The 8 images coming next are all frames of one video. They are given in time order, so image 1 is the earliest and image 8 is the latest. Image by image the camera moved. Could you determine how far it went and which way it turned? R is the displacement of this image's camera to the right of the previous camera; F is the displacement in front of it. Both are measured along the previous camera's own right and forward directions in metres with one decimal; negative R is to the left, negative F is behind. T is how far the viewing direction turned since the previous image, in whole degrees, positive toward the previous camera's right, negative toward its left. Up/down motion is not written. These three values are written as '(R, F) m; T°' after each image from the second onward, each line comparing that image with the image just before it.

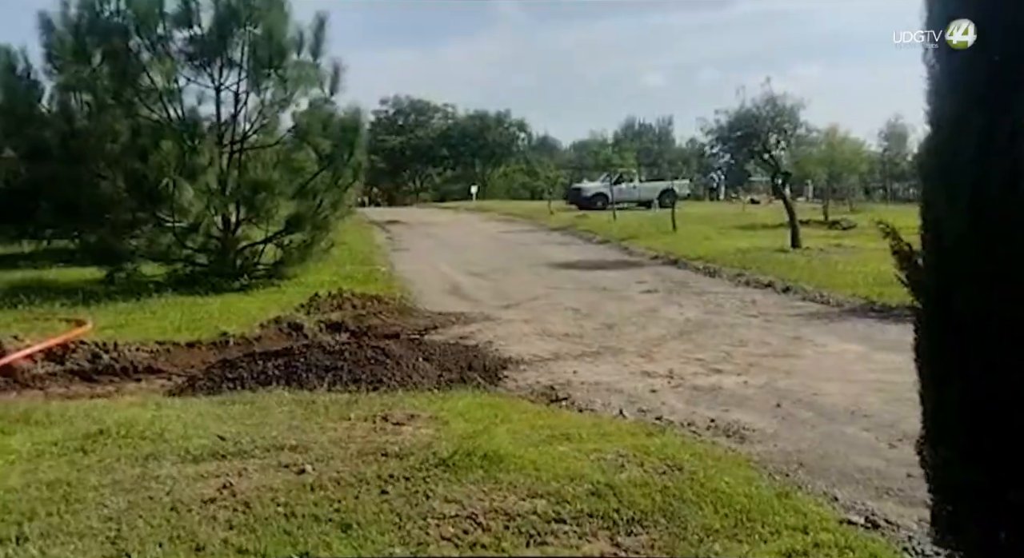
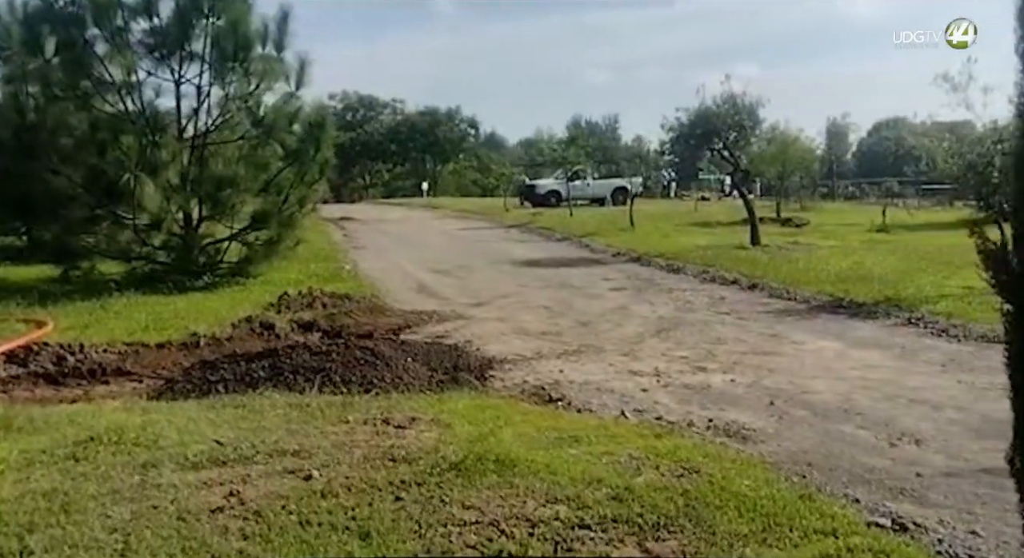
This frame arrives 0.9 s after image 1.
(-0.2, +0.1) m; +3°
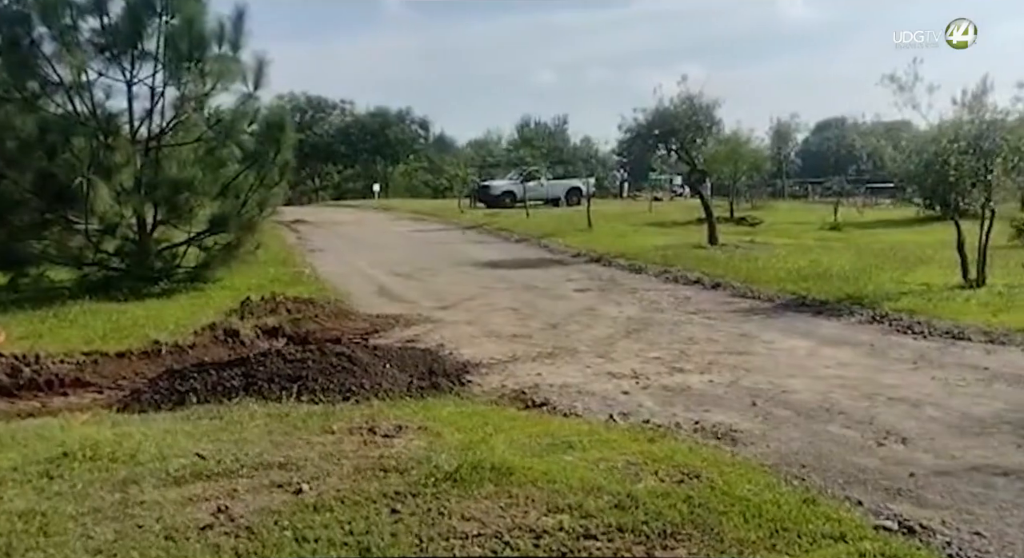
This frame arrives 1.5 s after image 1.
(-0.1, +0.1) m; +3°
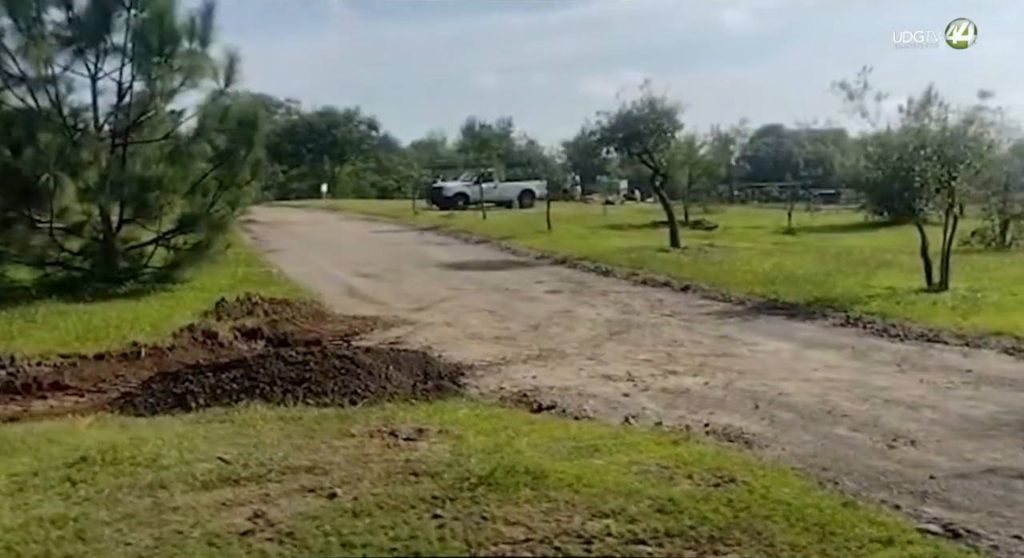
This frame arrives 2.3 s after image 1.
(-0.3, 0.0) m; +3°
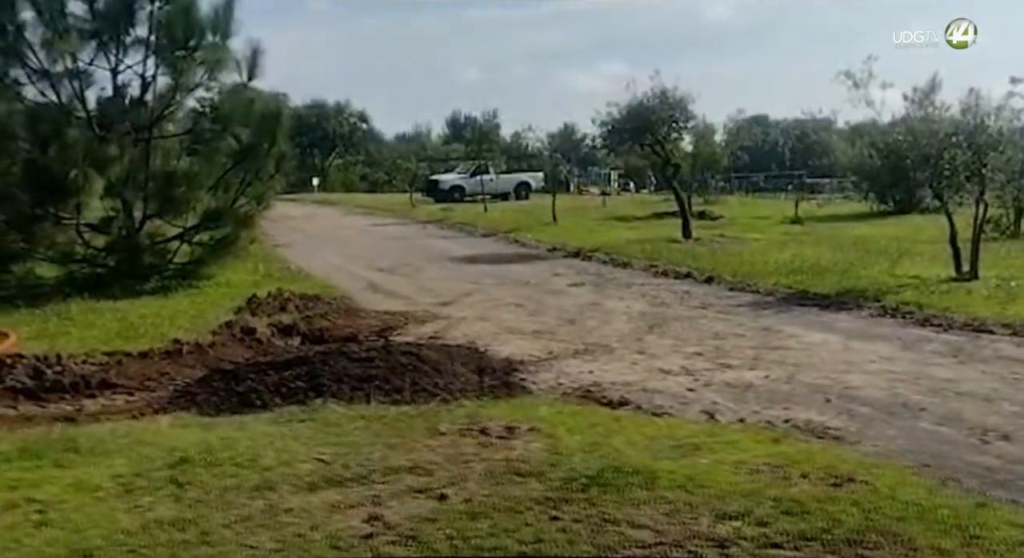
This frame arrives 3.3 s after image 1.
(-0.4, +0.1) m; 0°
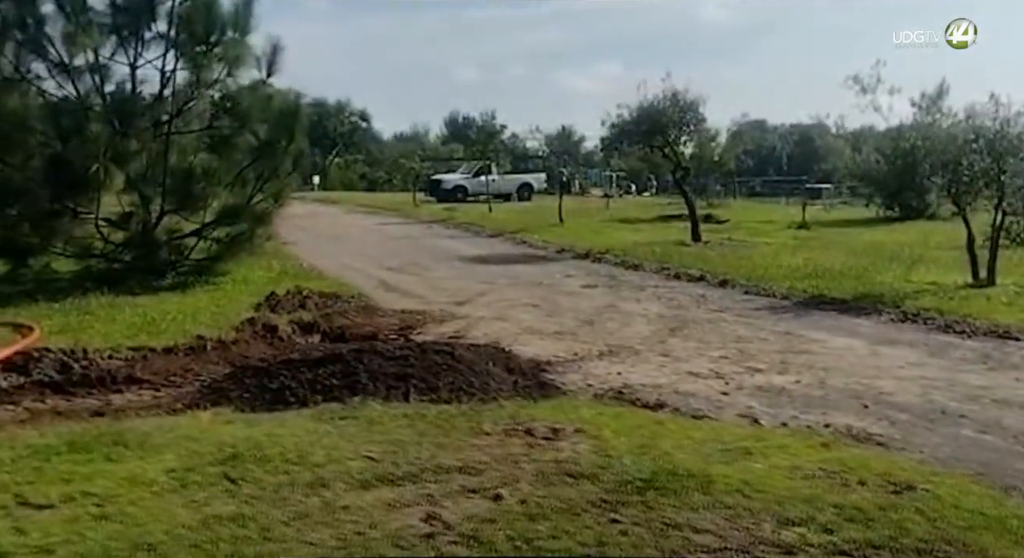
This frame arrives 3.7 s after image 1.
(-0.2, 0.0) m; 0°
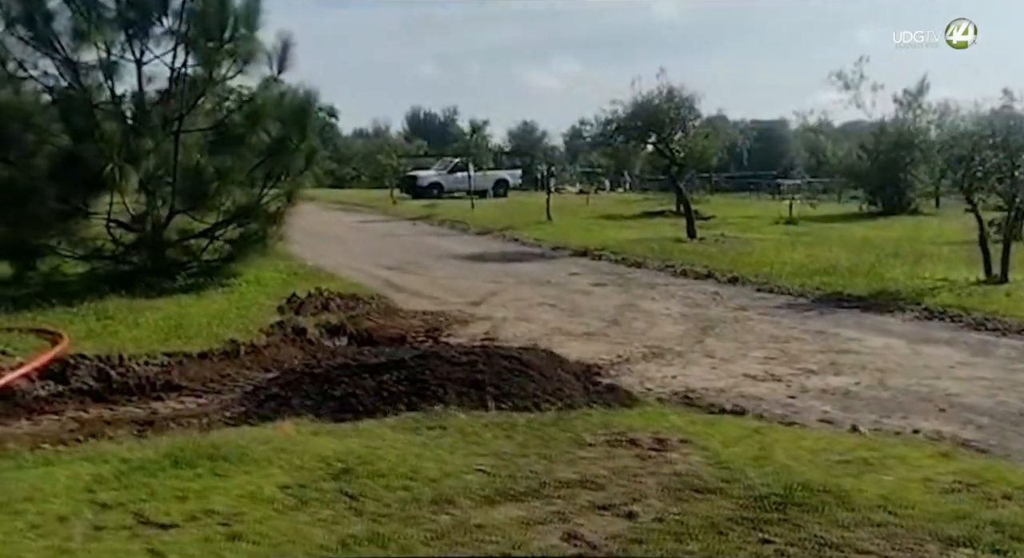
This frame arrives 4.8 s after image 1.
(-0.5, +0.2) m; +1°
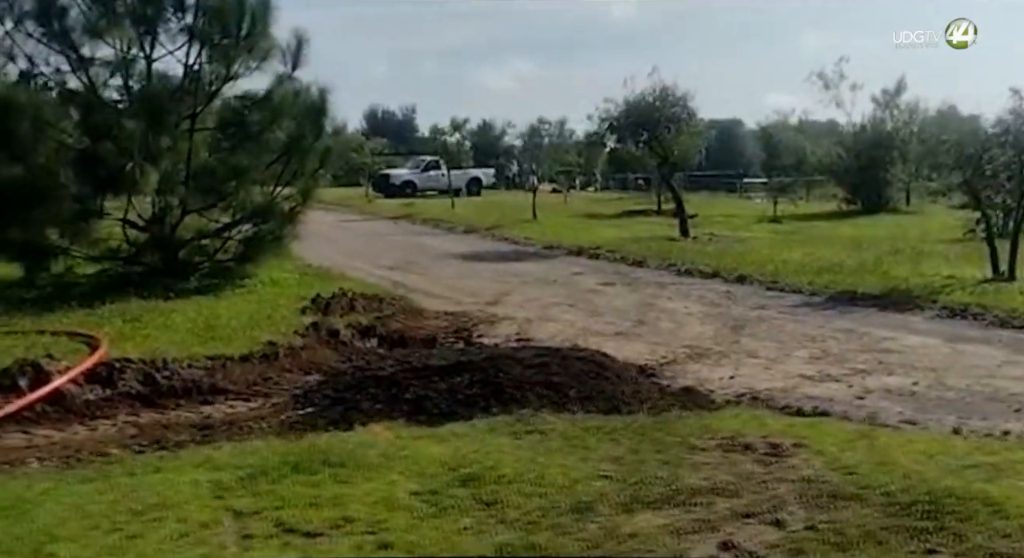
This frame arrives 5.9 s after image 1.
(-0.6, +0.1) m; +1°
